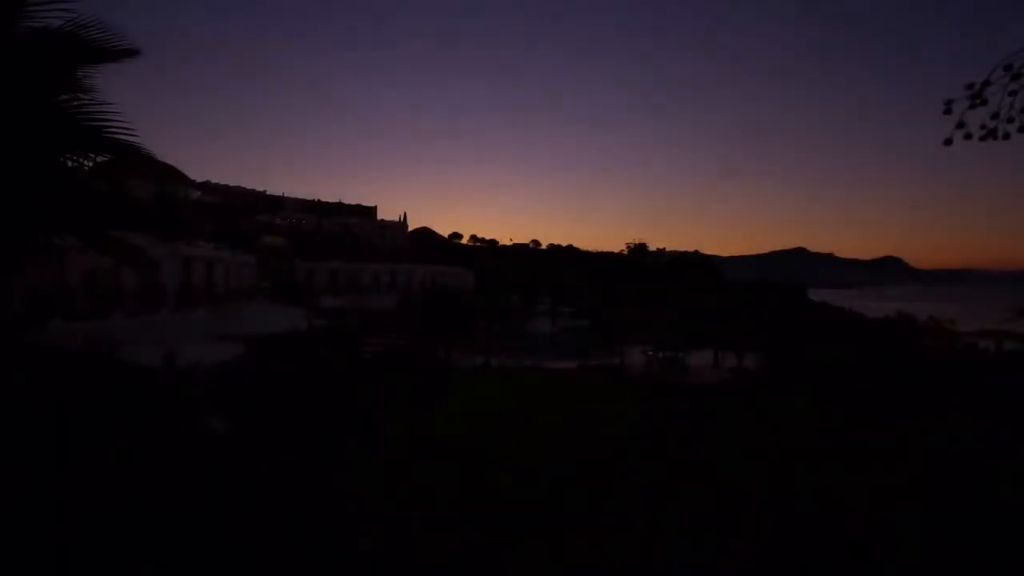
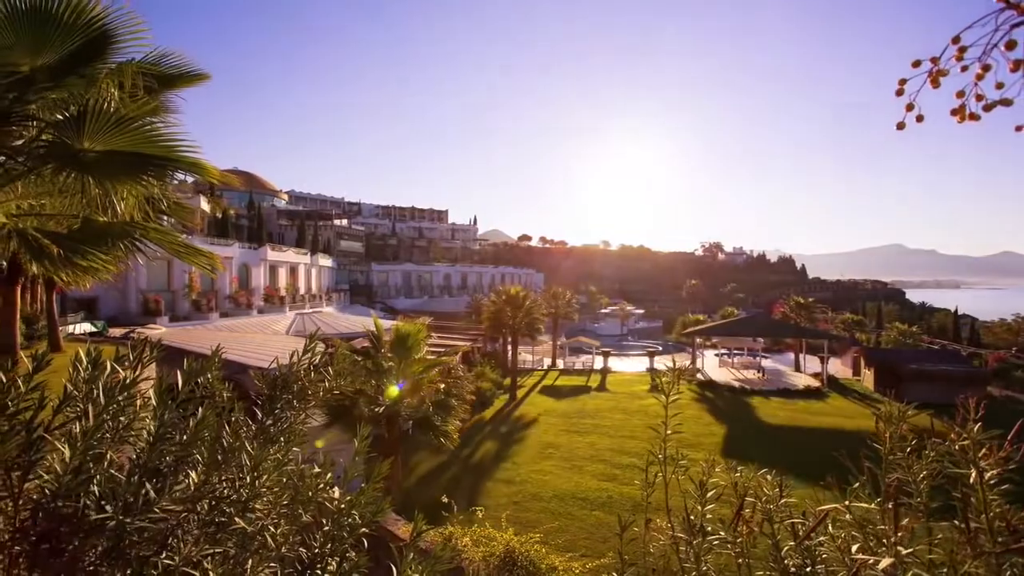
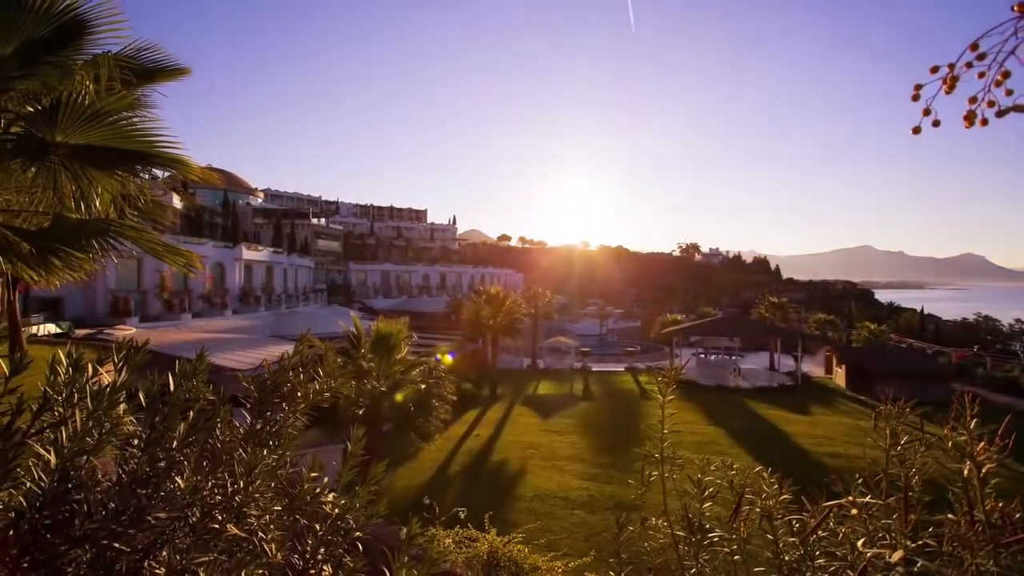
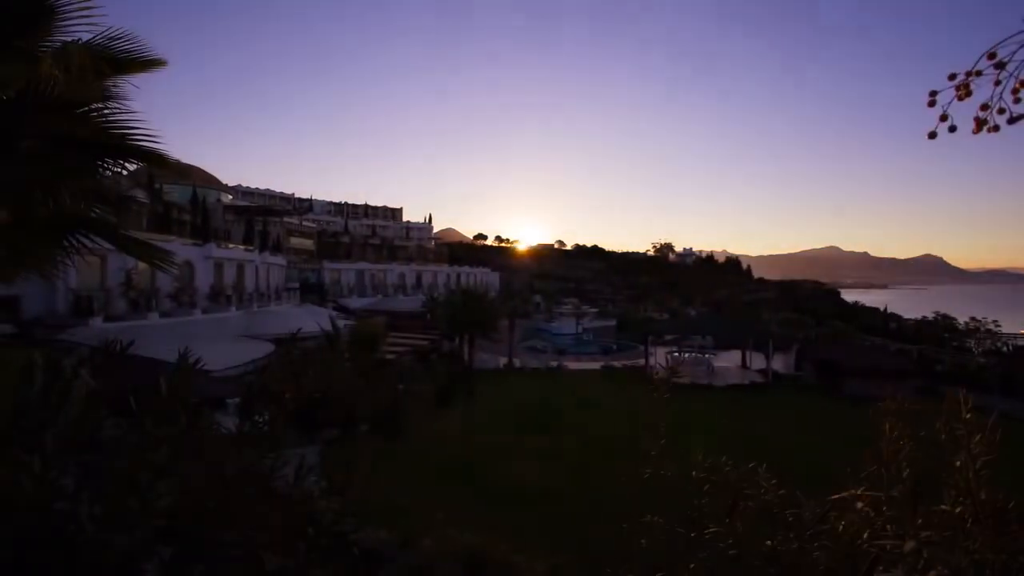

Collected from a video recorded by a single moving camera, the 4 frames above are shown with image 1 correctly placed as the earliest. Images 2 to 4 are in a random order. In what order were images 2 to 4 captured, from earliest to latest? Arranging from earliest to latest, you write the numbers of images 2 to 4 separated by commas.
4, 3, 2
